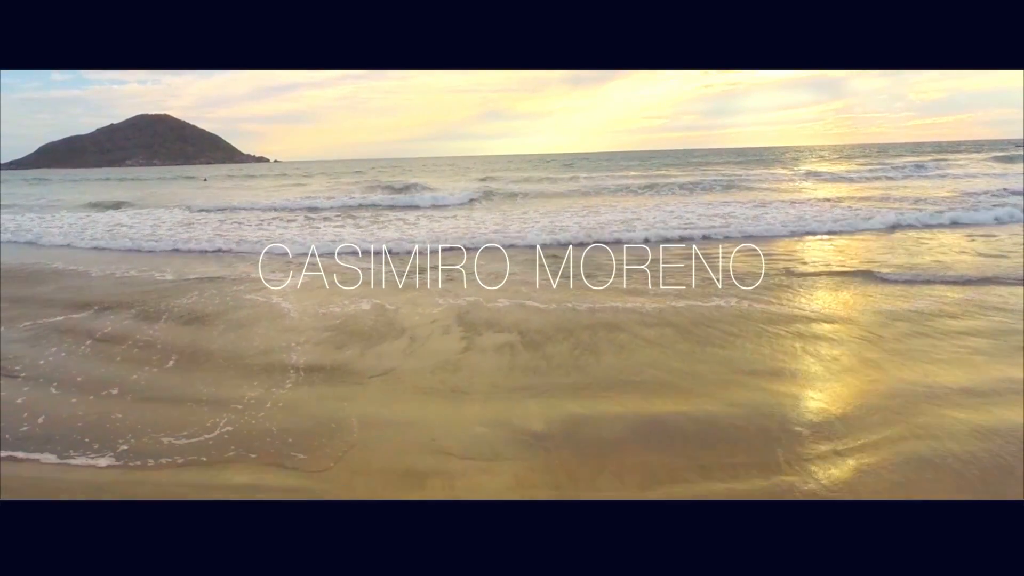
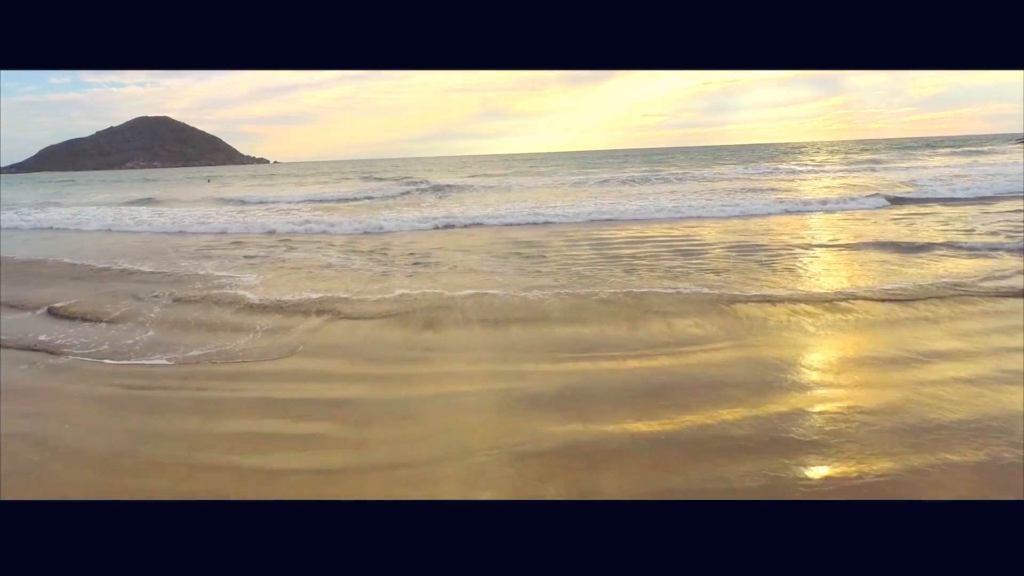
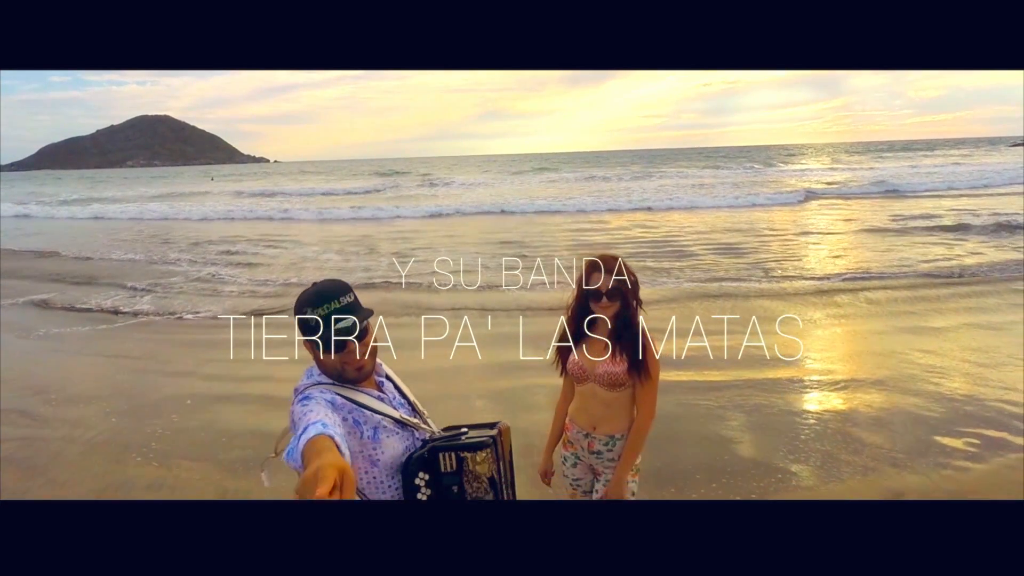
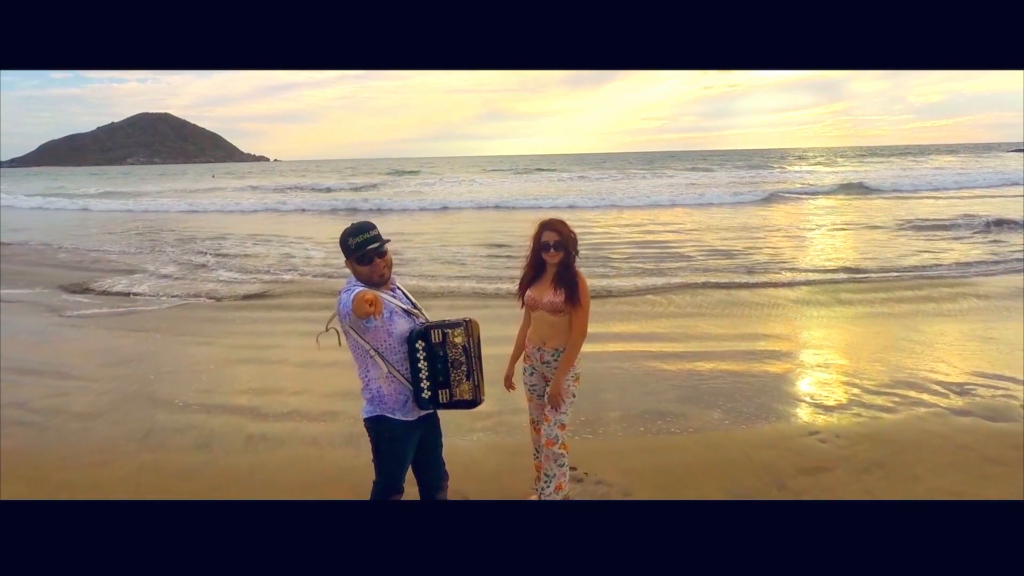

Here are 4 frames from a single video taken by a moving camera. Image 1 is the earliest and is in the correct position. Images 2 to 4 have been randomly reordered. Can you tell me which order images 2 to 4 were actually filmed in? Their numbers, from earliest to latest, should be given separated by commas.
2, 3, 4
